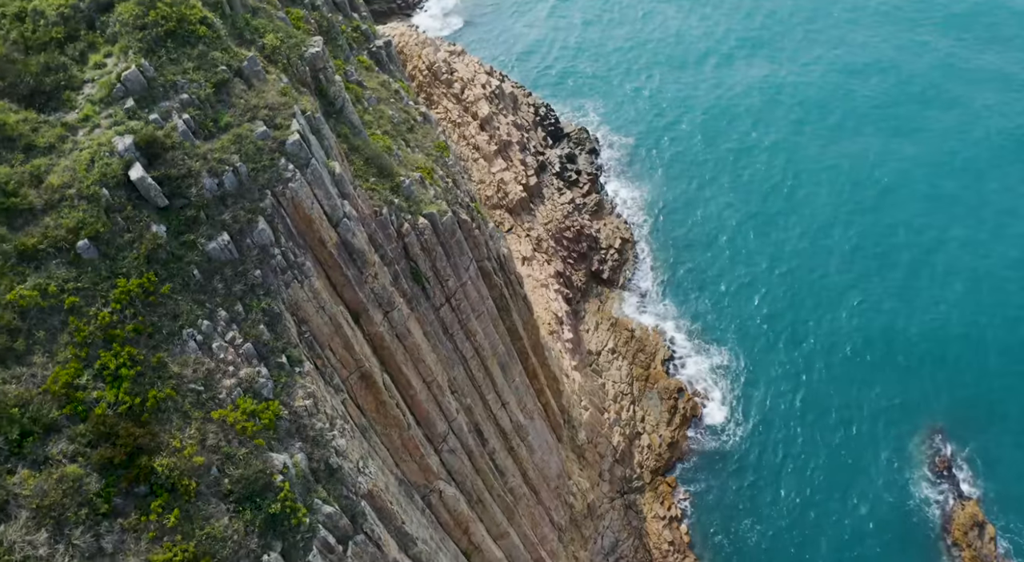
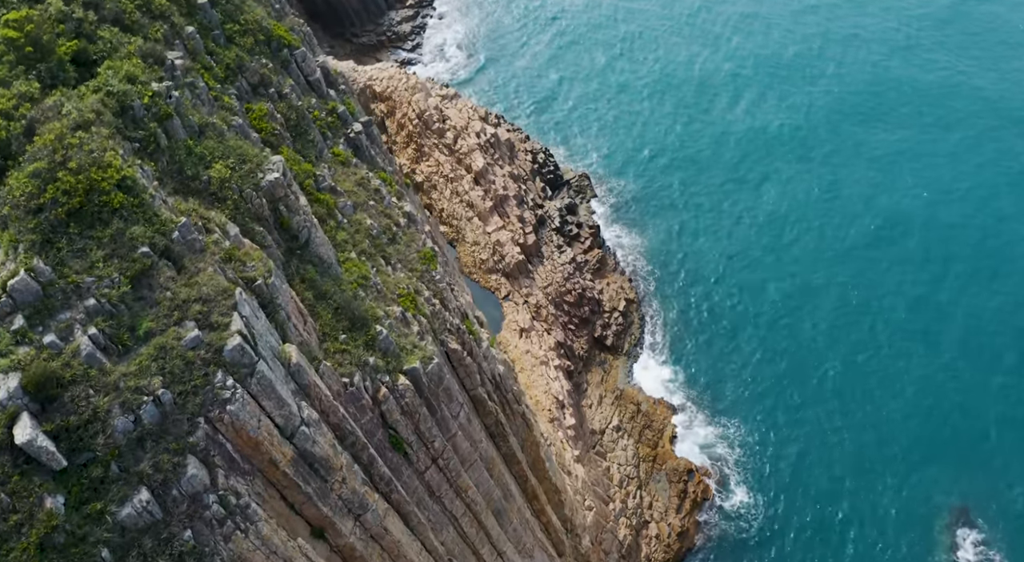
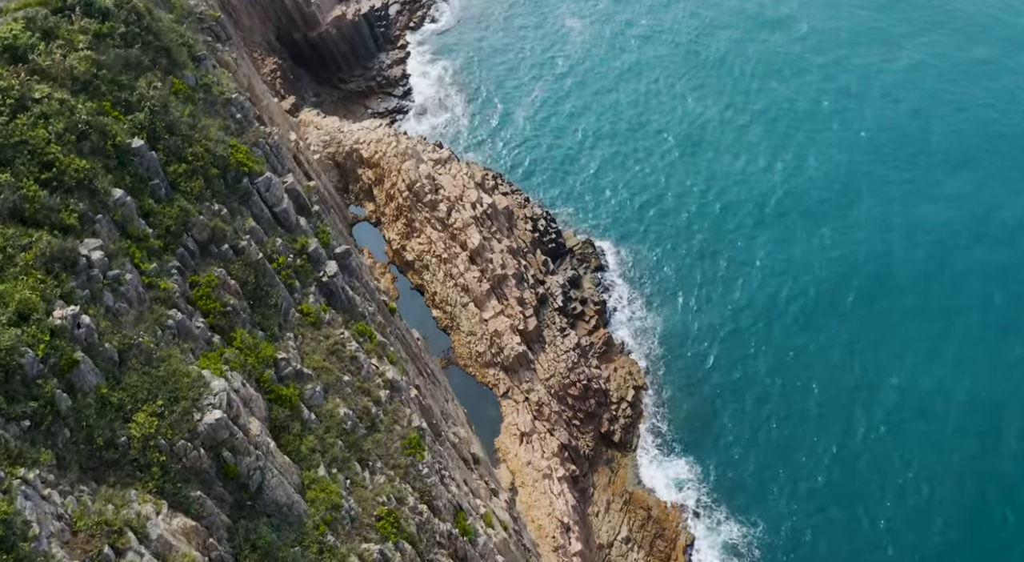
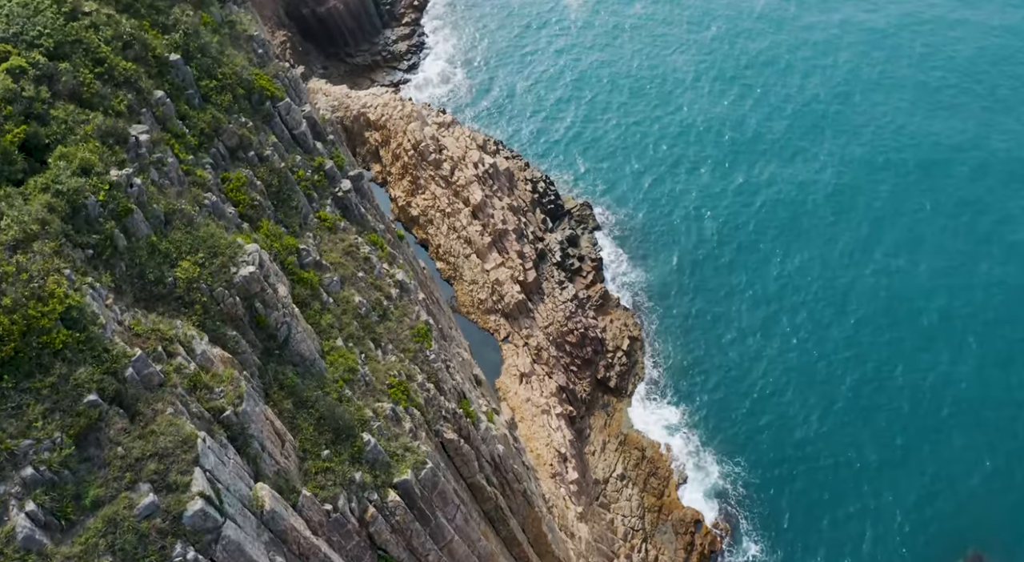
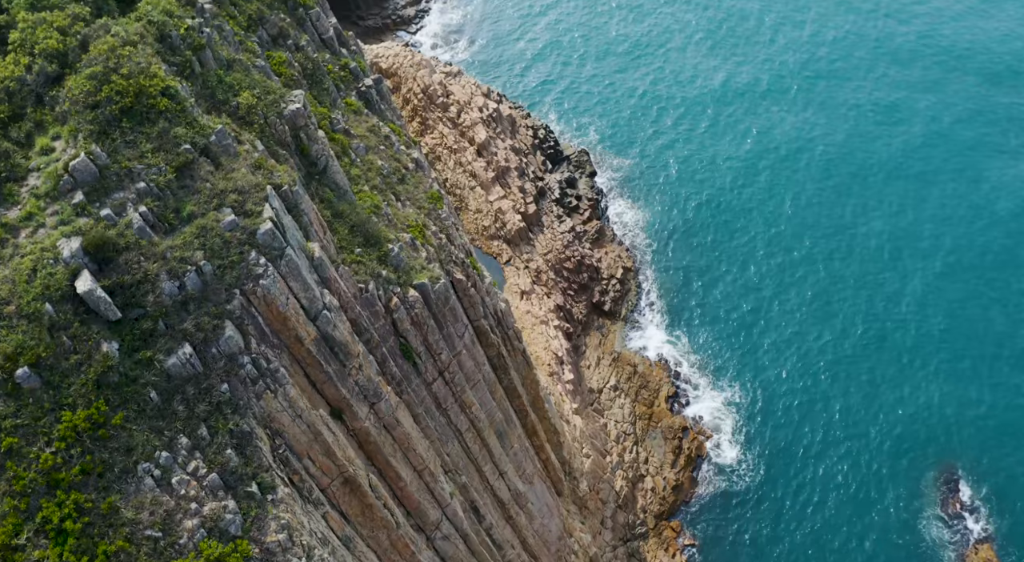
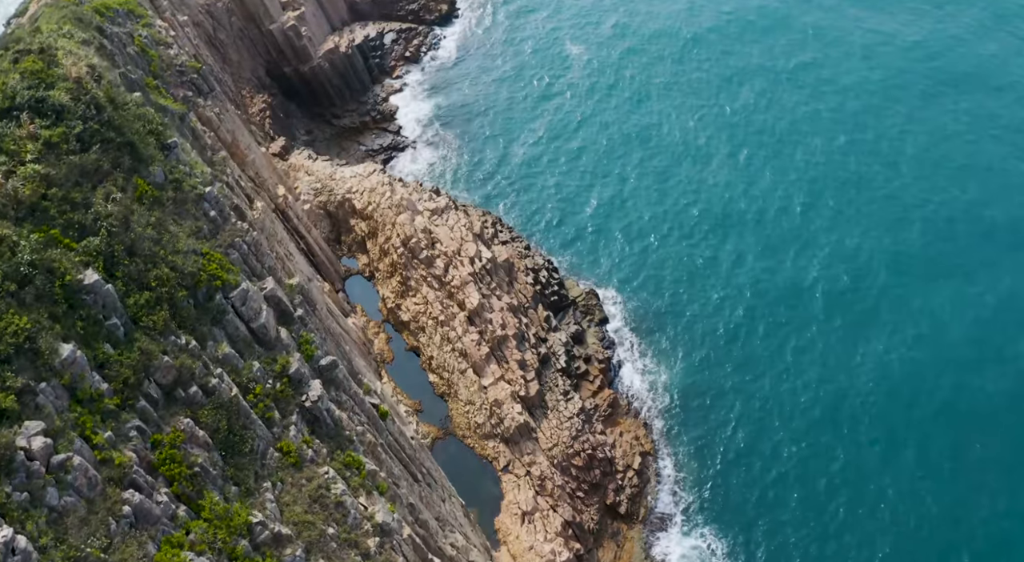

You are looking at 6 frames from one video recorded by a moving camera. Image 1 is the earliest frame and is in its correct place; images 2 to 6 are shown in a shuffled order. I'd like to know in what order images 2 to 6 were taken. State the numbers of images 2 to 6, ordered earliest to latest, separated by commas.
5, 2, 4, 3, 6
